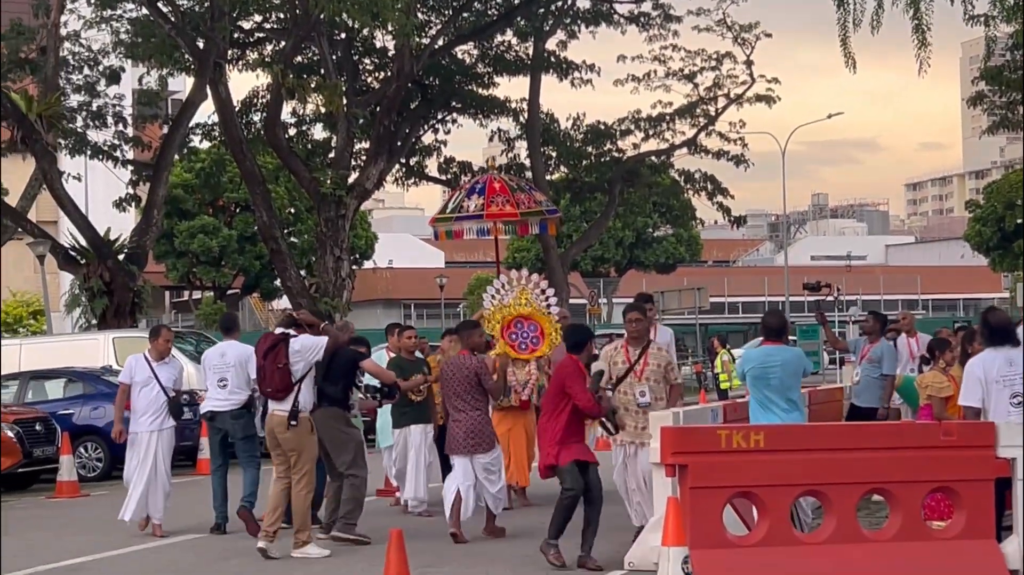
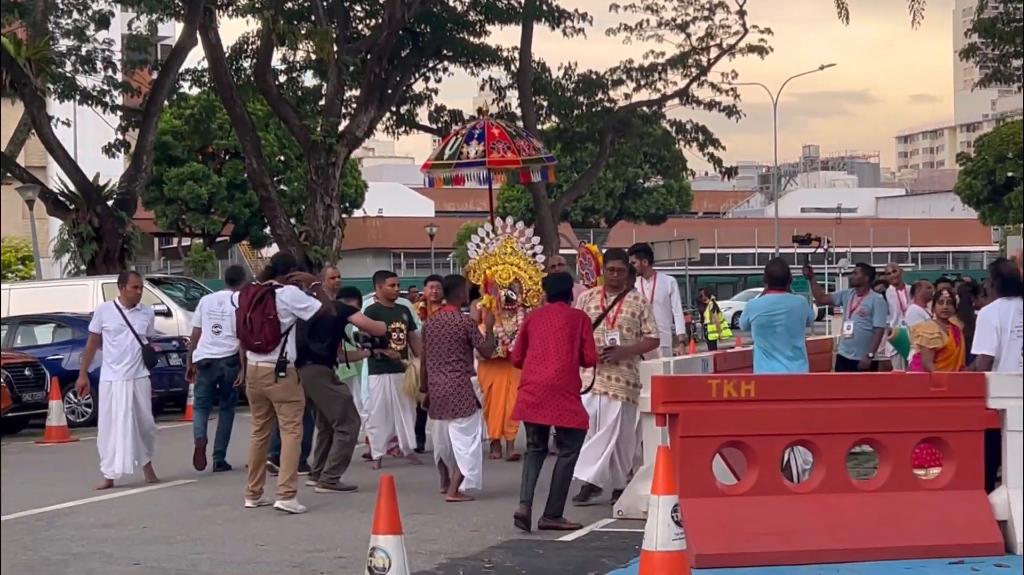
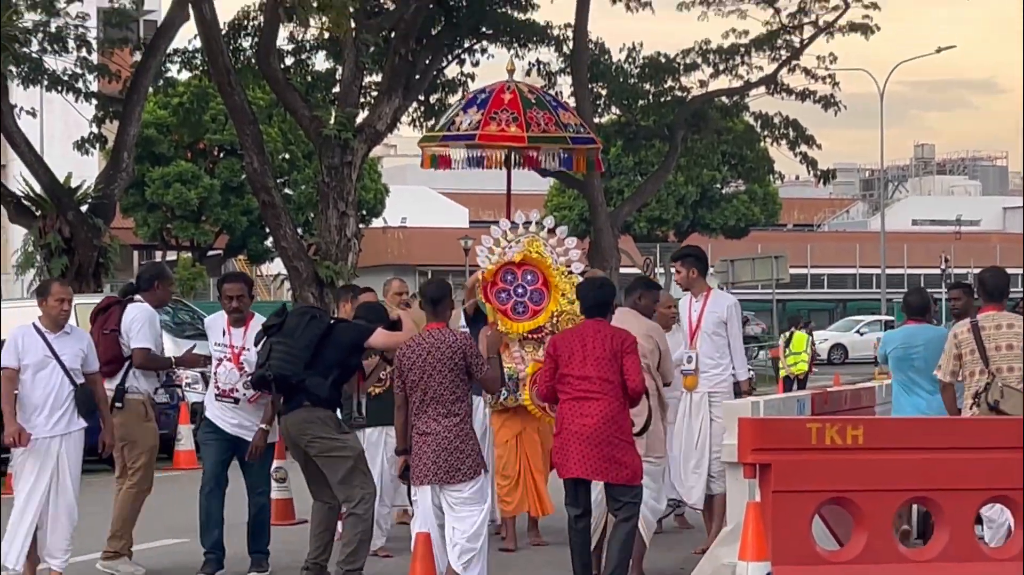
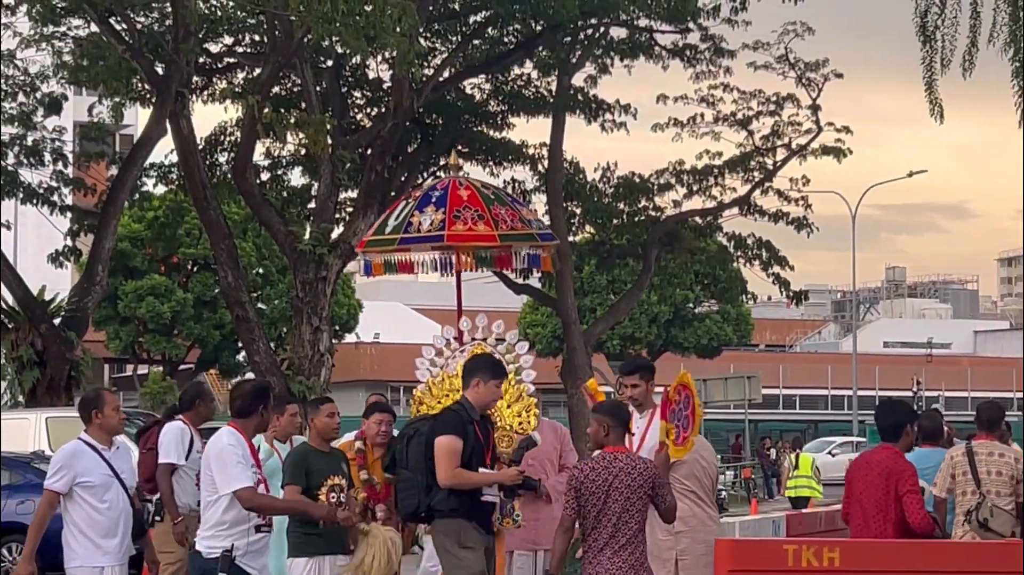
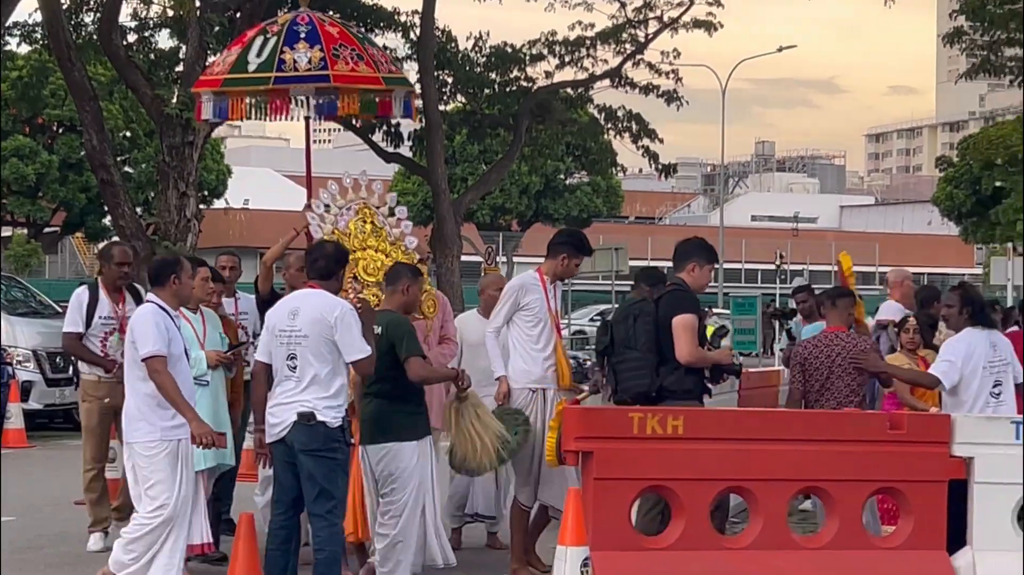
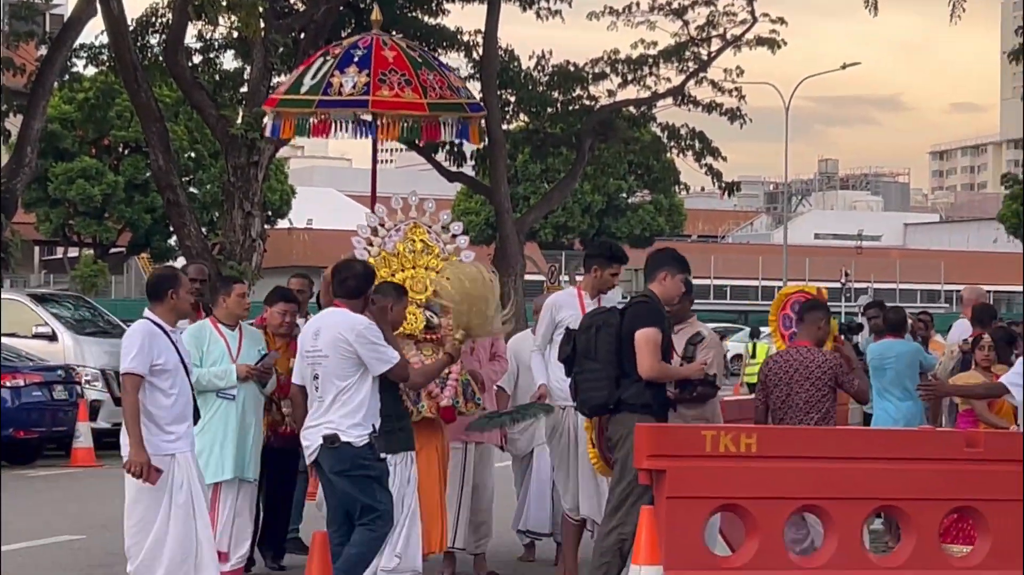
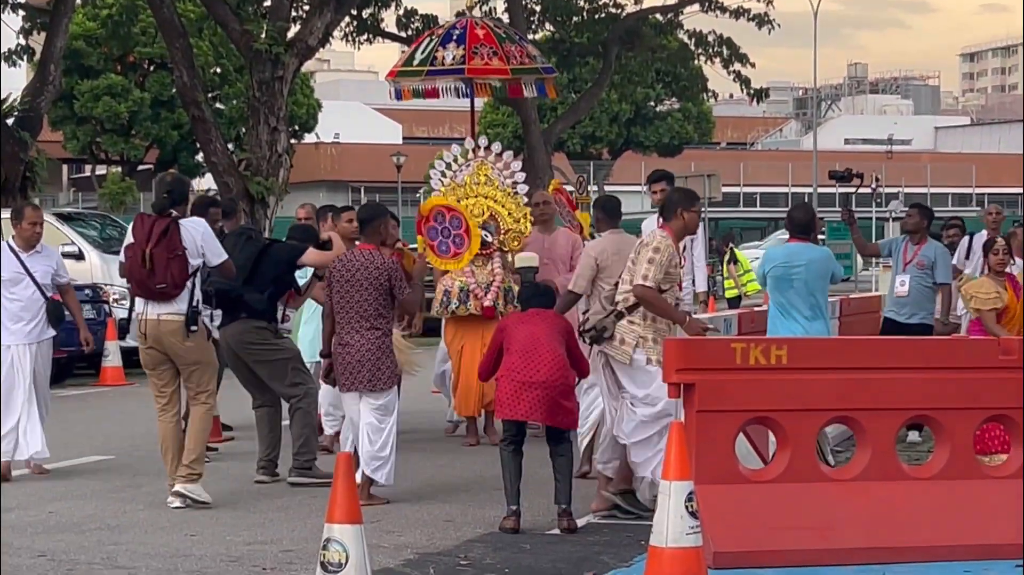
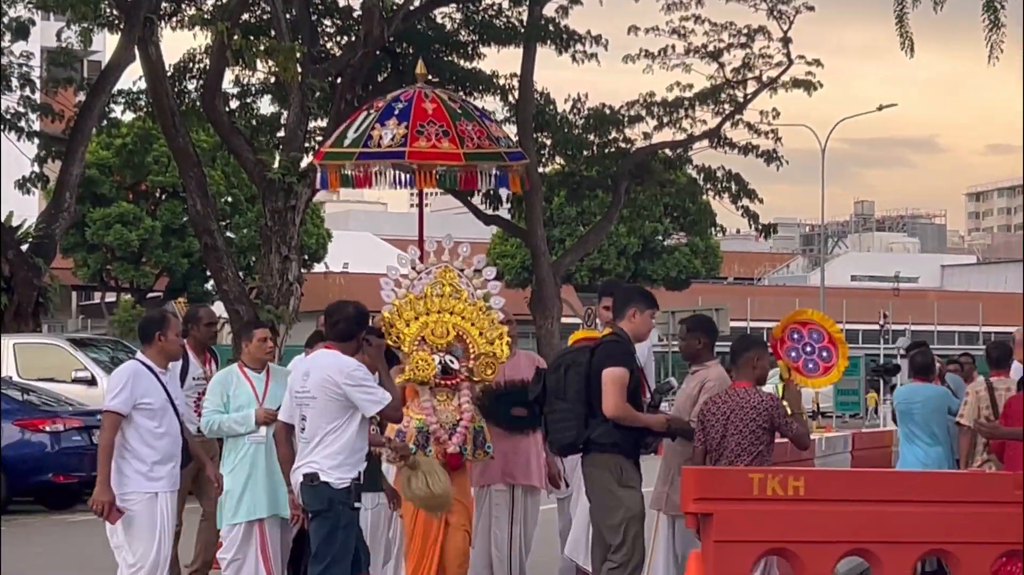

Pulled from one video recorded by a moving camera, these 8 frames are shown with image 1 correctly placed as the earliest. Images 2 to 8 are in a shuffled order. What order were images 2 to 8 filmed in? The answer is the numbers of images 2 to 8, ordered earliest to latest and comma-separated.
2, 7, 3, 4, 8, 6, 5
